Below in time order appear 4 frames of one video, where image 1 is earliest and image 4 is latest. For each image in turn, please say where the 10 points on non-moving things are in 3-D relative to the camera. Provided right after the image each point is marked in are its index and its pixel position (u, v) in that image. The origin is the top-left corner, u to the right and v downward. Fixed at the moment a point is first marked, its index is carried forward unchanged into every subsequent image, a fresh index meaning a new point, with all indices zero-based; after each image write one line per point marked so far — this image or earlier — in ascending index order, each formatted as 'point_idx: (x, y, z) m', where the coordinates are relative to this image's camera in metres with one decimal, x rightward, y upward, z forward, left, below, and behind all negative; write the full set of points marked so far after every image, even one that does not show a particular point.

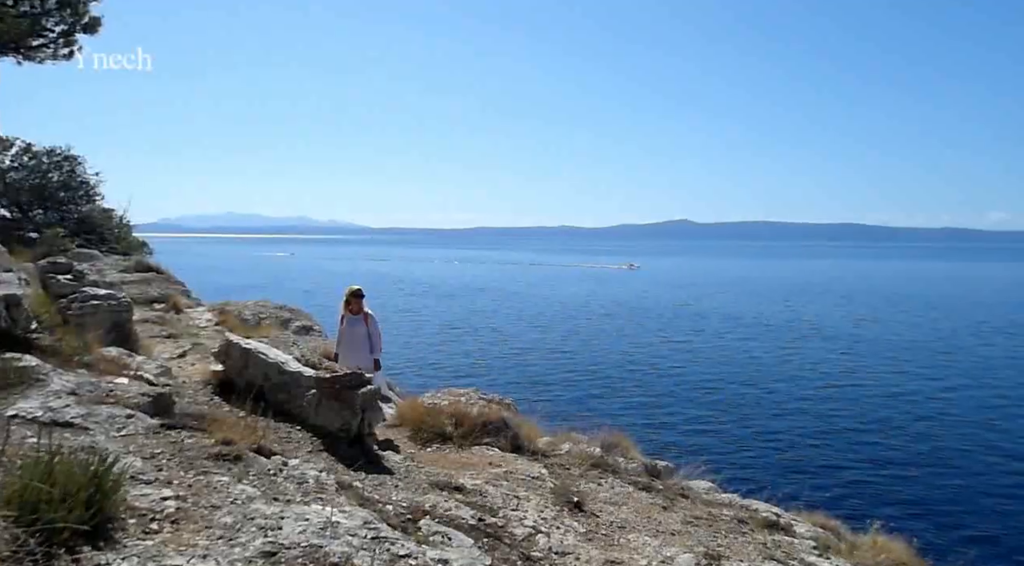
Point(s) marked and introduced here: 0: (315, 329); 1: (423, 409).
0: (-5.2, -1.3, +19.4) m
1: (-1.4, -2.0, +11.4) m
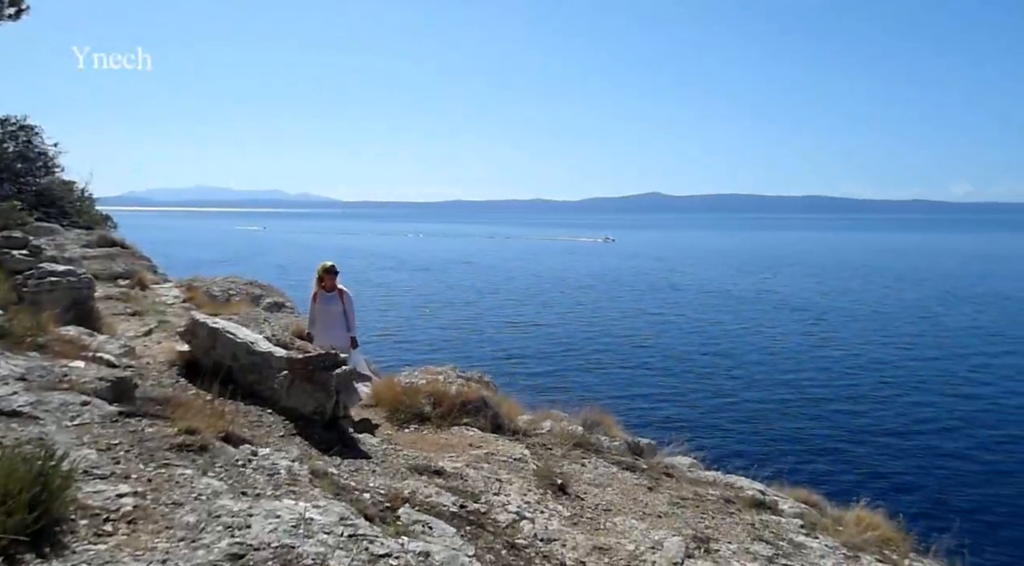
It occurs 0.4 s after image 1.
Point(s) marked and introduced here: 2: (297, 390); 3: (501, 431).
0: (-5.8, -0.6, +18.9) m
1: (-1.7, -1.6, +11.0) m
2: (-2.5, -1.2, +8.4) m
3: (-0.1, -2.2, +10.7) m
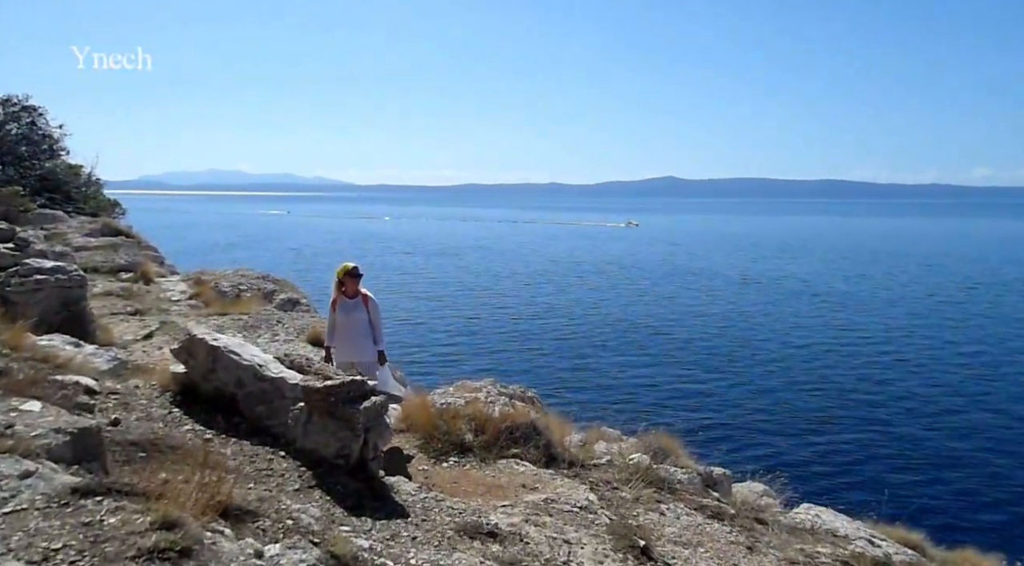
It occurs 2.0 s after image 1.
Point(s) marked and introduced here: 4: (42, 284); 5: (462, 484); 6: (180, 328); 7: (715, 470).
0: (-4.9, -0.5, +17.3) m
1: (-1.0, -1.7, +9.4) m
2: (-1.8, -1.3, +6.8) m
3: (+0.6, -2.2, +9.1) m
4: (-7.5, 0.0, +11.8) m
5: (-0.5, -2.2, +7.9) m
6: (-6.3, -0.8, +13.9) m
7: (+2.9, -2.6, +10.4) m
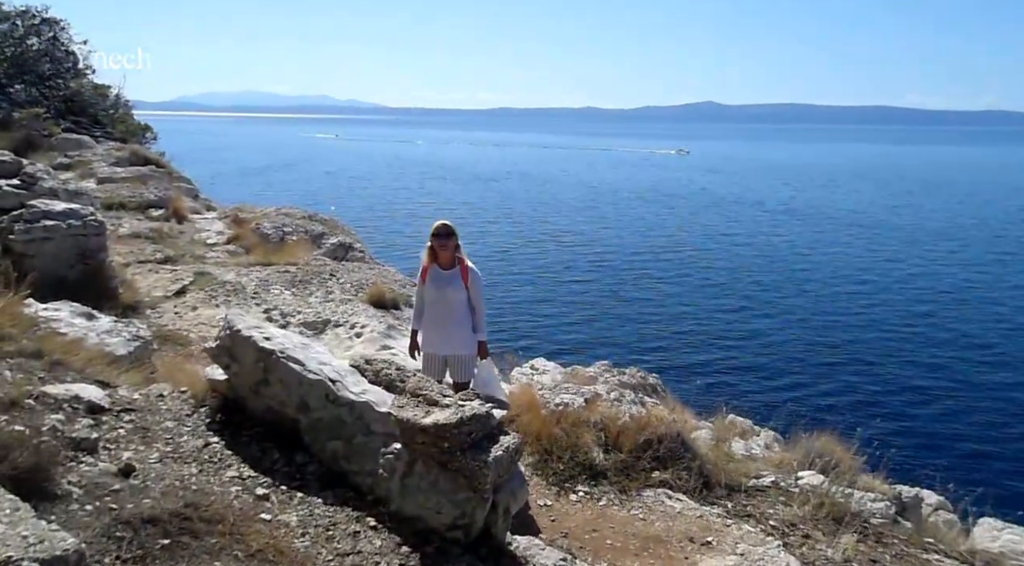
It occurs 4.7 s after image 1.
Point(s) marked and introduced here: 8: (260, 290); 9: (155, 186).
0: (-3.2, +0.7, +15.1) m
1: (+0.4, -1.3, +7.1) m
2: (-0.6, -1.2, +4.5) m
3: (+1.9, -1.9, +6.8) m
4: (-6.0, +0.7, +9.7) m
5: (+0.7, -2.0, +5.7) m
6: (-4.7, 0.0, +11.7) m
7: (+4.3, -2.3, +8.1) m
8: (-3.9, -0.1, +11.4) m
9: (-8.7, +2.4, +17.9) m
